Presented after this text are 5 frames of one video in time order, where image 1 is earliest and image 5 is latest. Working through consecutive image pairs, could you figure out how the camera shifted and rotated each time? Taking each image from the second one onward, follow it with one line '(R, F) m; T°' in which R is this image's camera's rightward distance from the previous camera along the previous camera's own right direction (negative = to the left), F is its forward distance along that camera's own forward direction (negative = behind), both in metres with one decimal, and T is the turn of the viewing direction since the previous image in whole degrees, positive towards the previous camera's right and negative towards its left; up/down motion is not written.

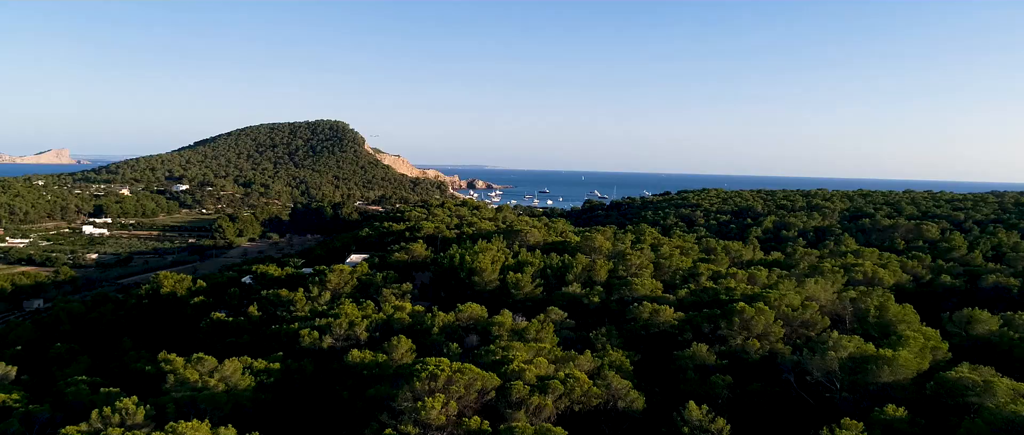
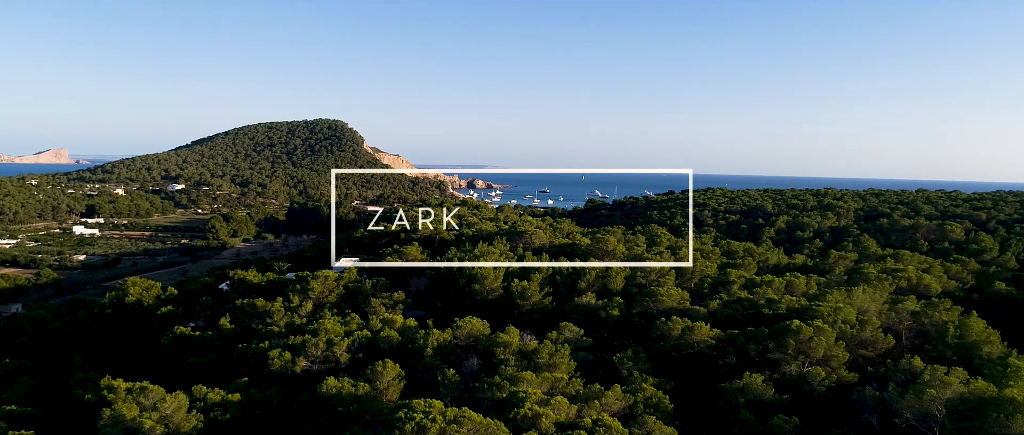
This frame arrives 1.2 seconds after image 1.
(-0.2, +2.2) m; 0°
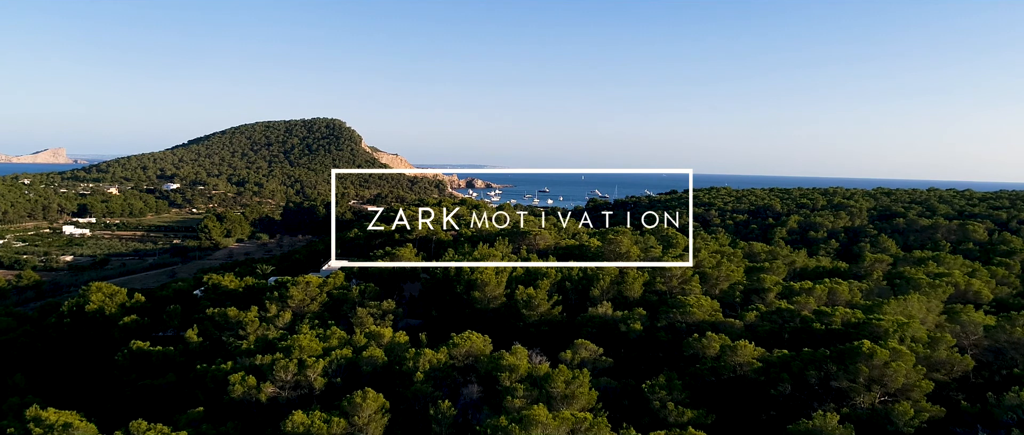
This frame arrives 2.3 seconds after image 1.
(-0.2, +2.0) m; 0°
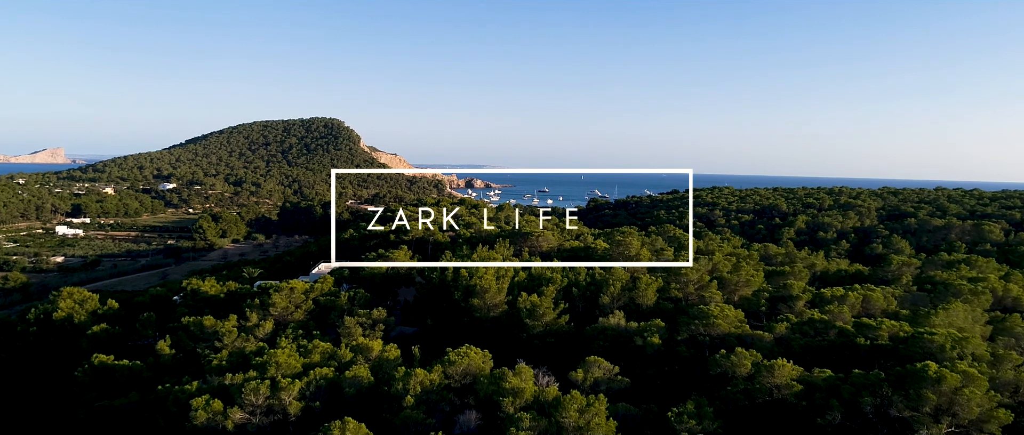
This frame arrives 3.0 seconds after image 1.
(-0.1, +1.3) m; 0°
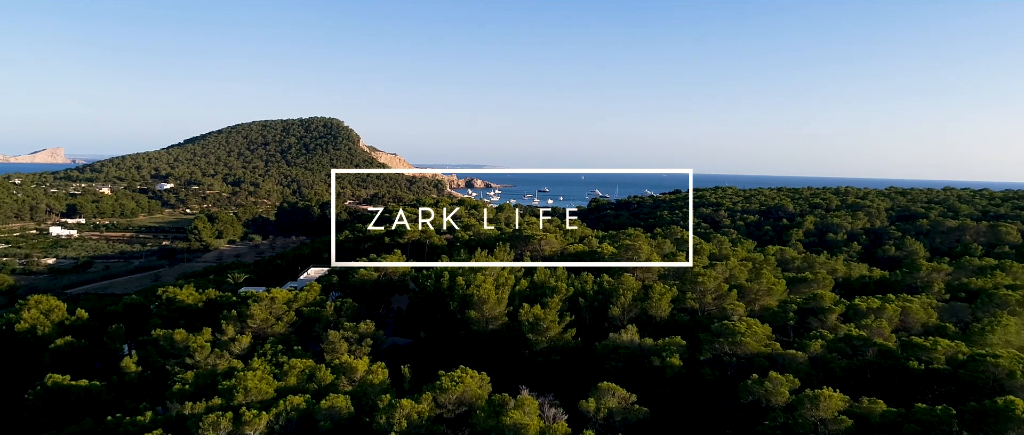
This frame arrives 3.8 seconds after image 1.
(0.0, +1.3) m; 0°
